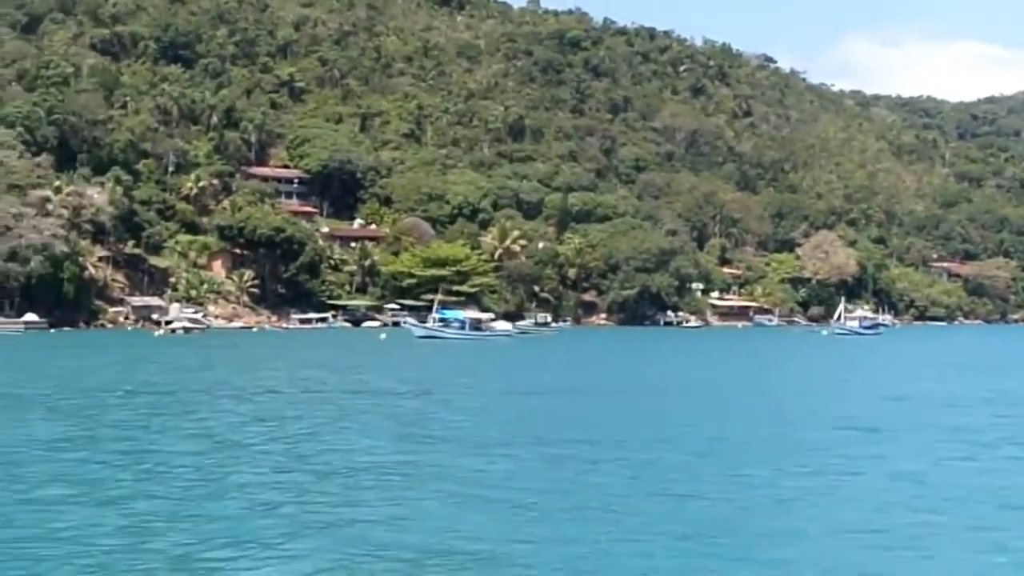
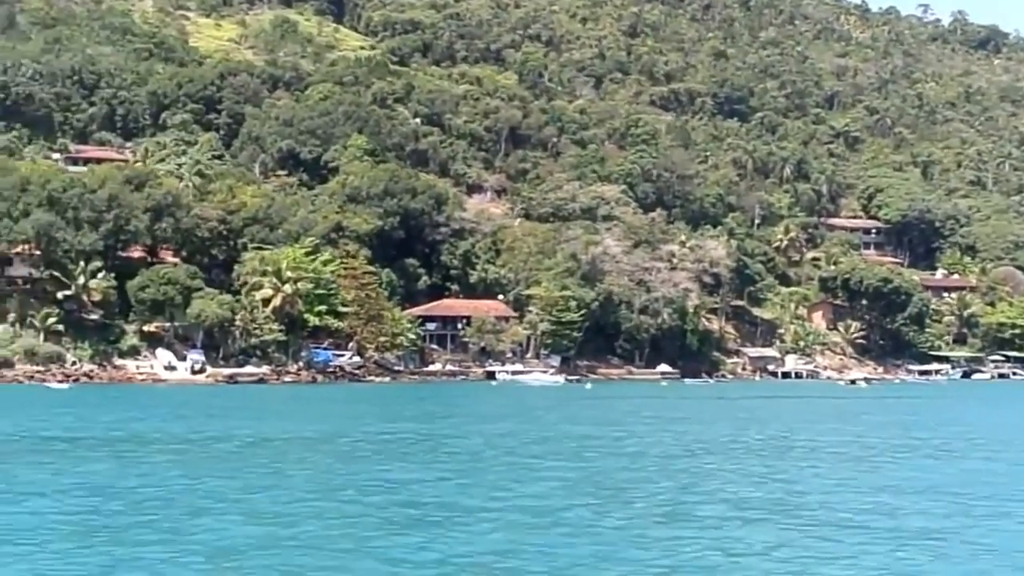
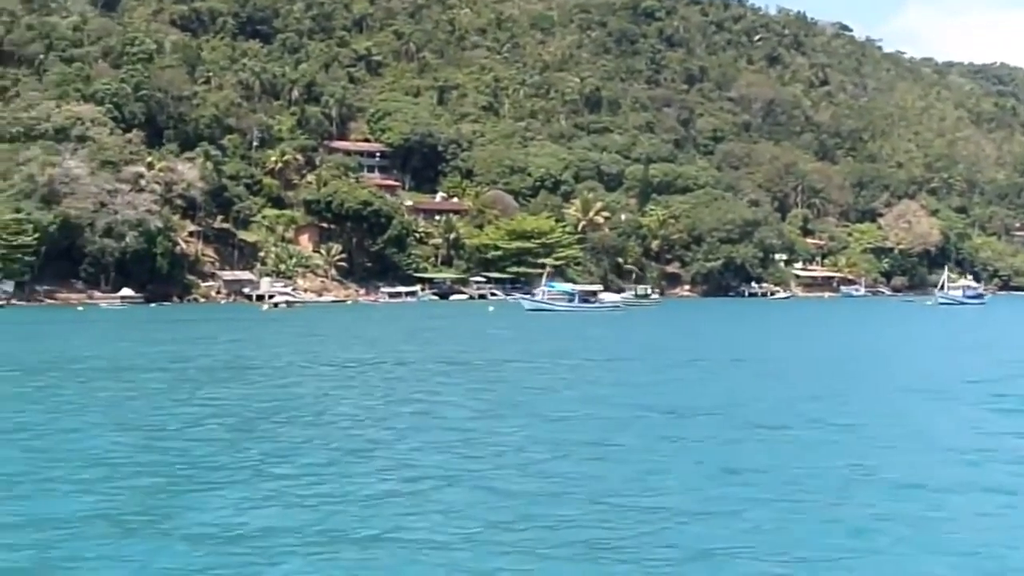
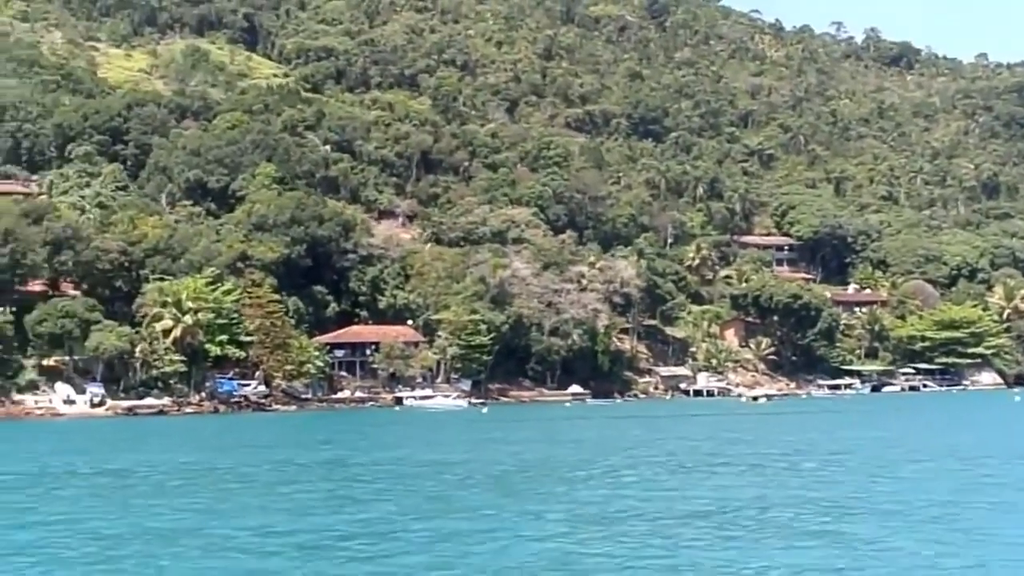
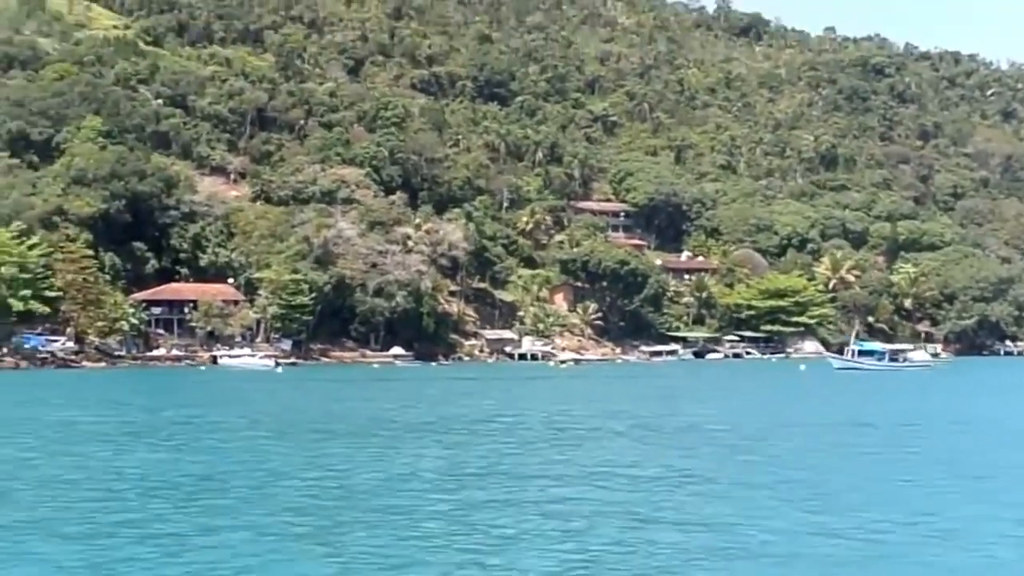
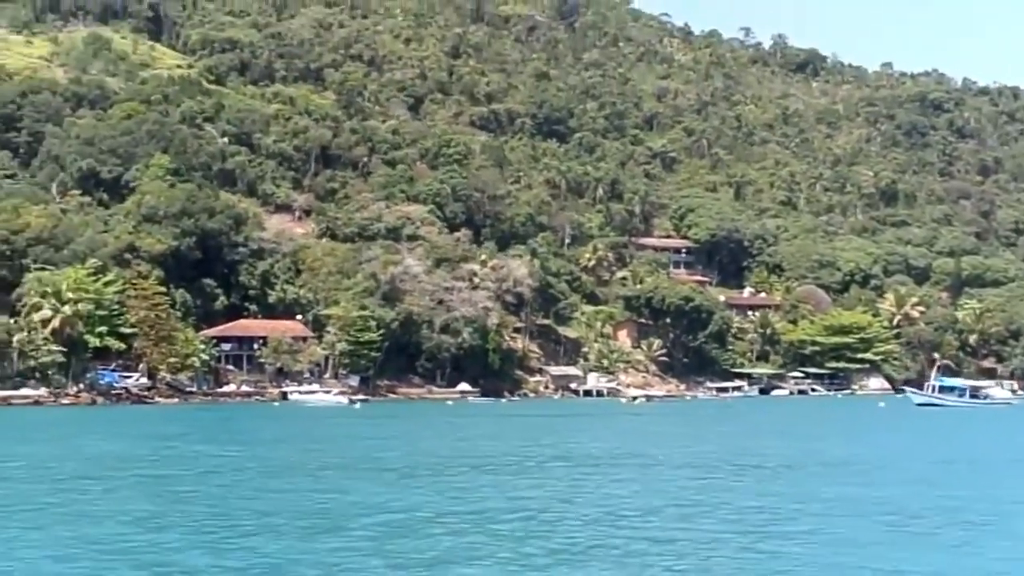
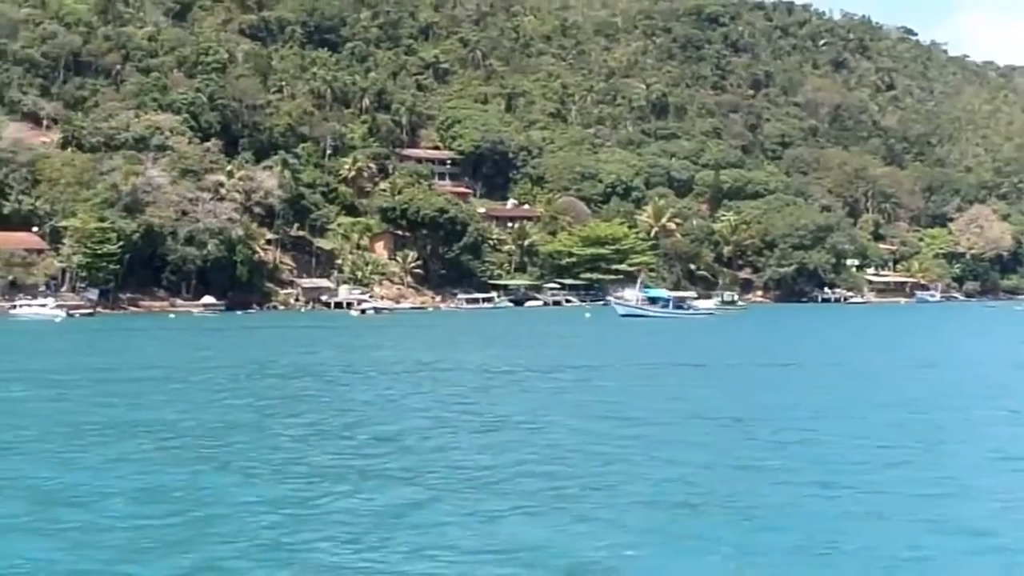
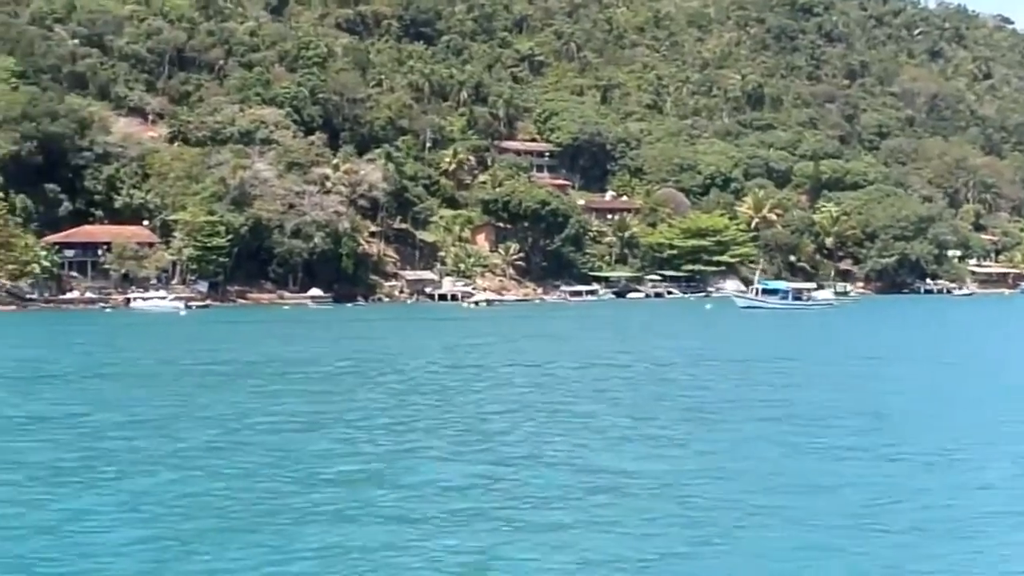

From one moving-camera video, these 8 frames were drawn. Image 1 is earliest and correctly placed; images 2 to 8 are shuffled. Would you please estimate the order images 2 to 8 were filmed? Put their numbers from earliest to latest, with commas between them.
3, 7, 8, 5, 6, 4, 2
